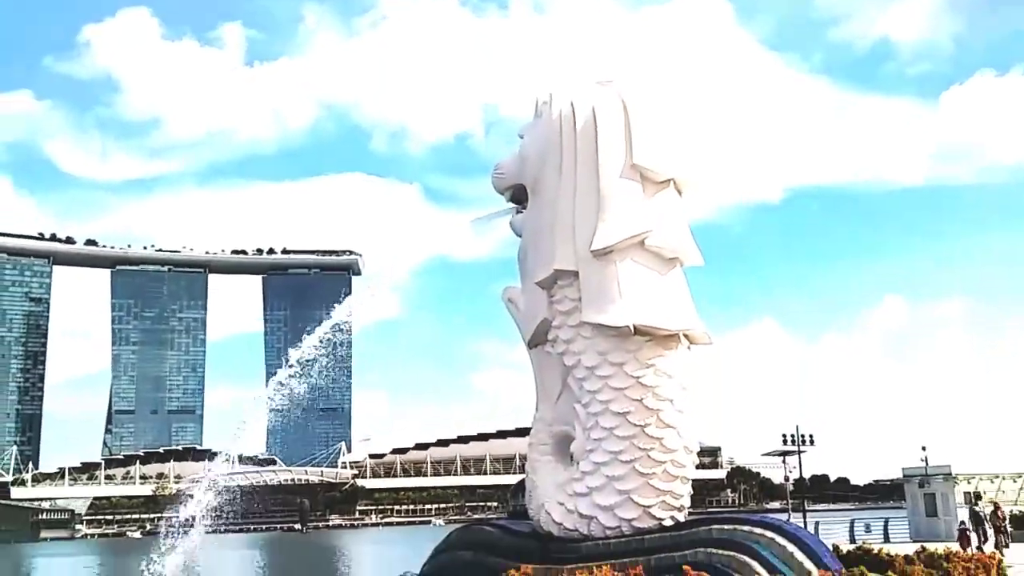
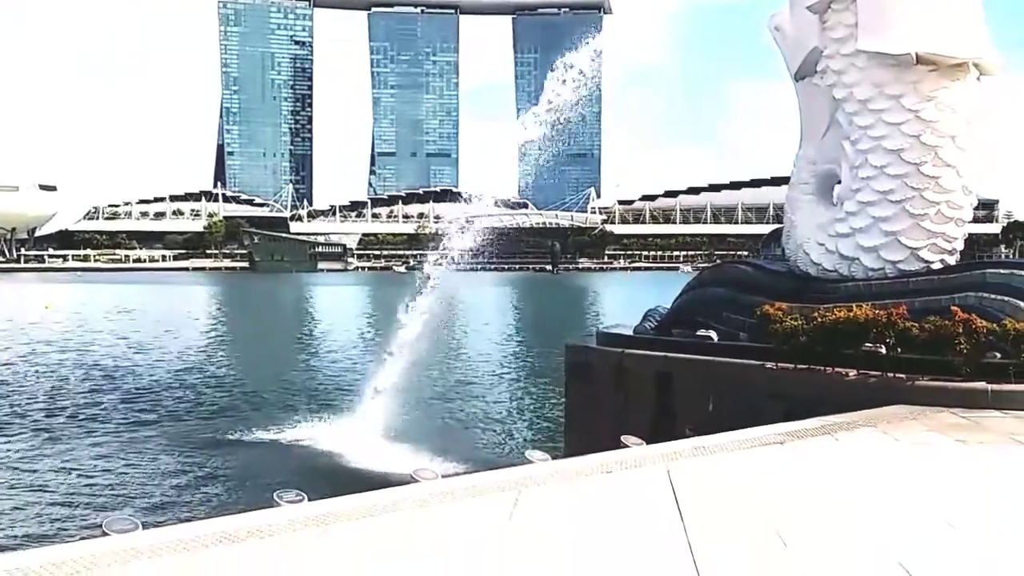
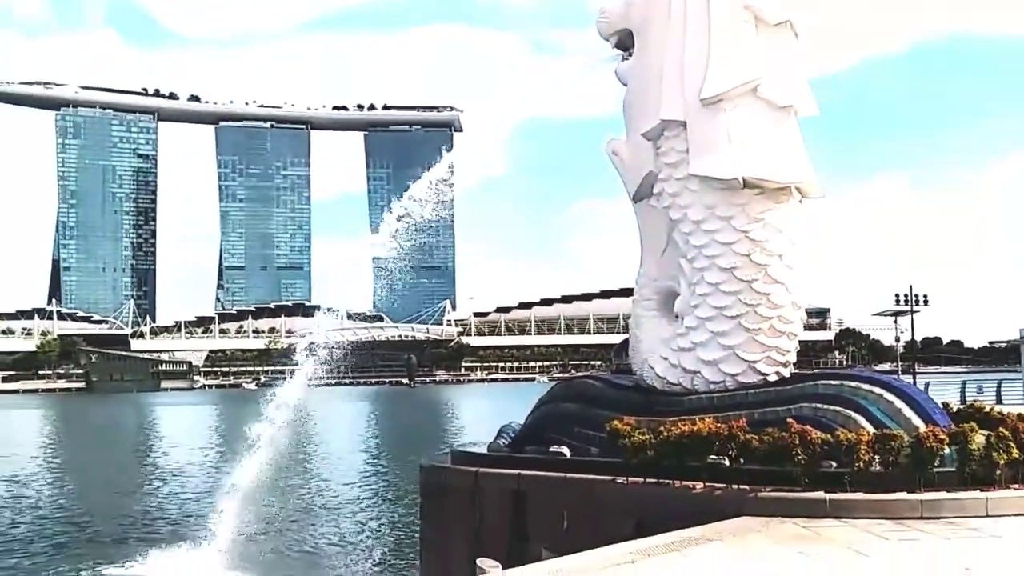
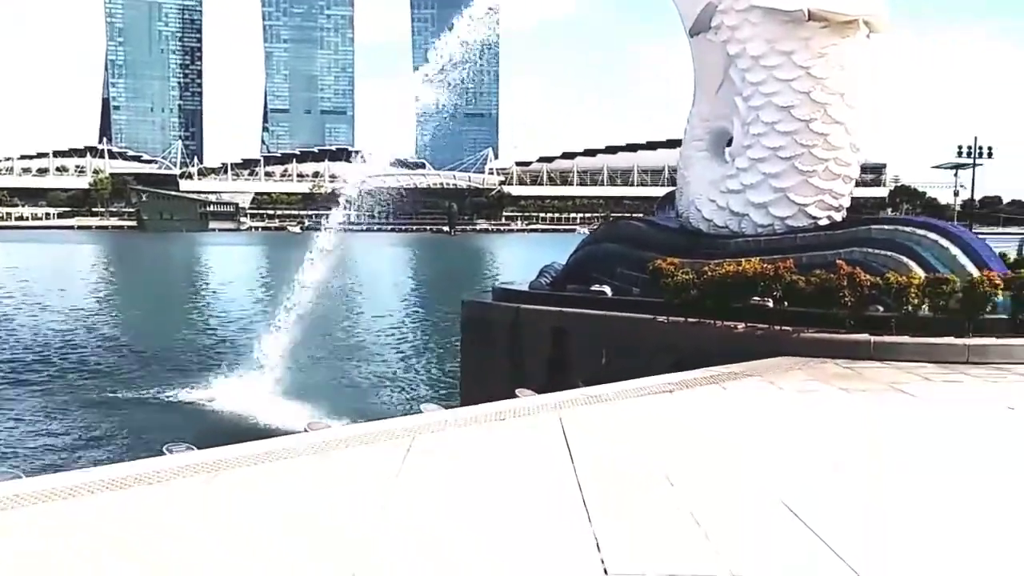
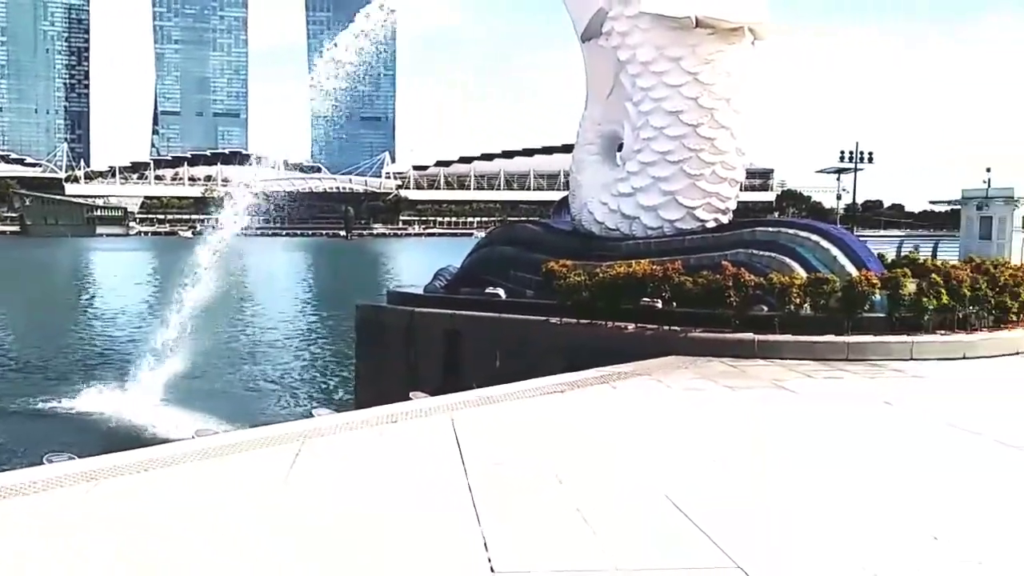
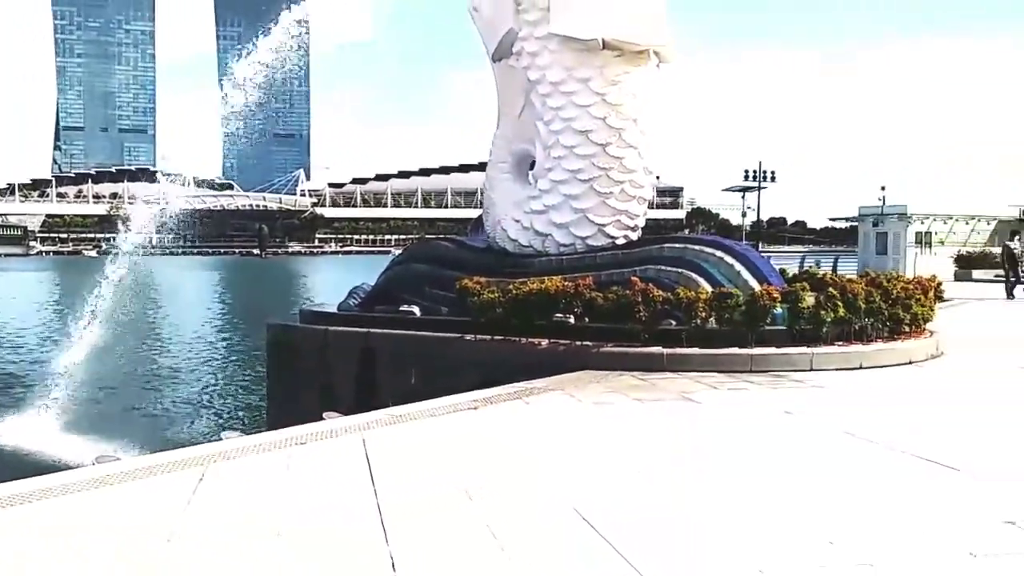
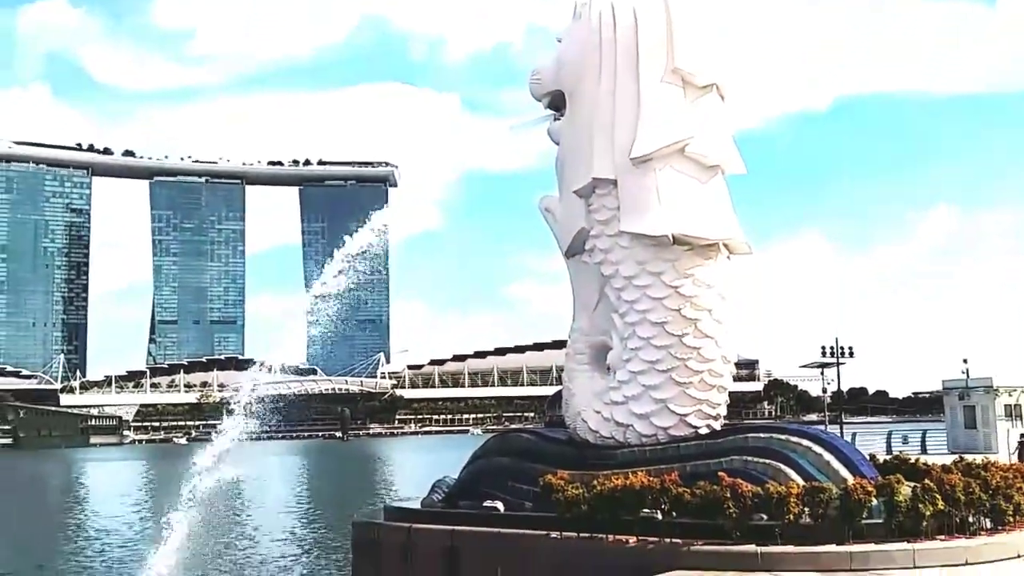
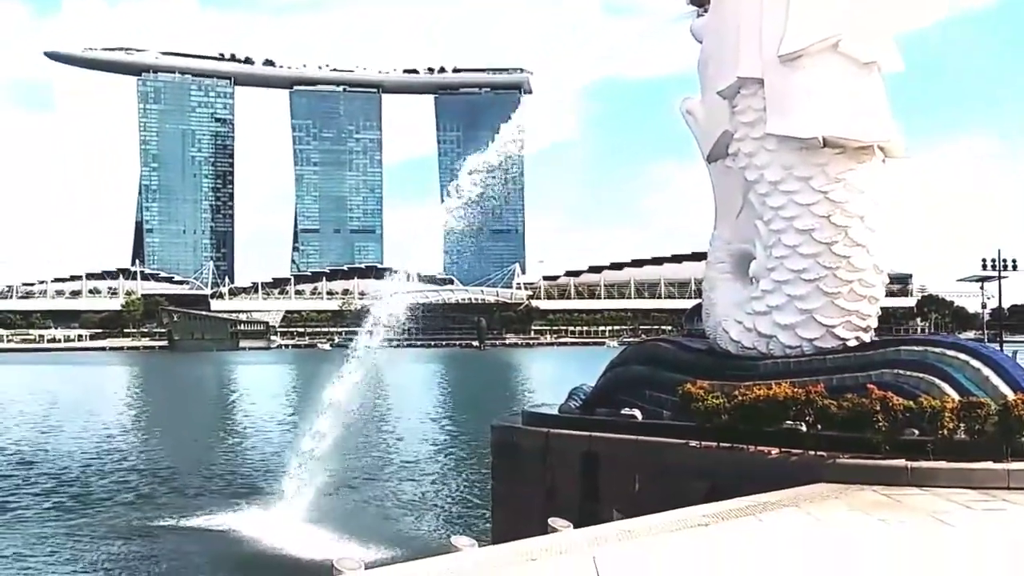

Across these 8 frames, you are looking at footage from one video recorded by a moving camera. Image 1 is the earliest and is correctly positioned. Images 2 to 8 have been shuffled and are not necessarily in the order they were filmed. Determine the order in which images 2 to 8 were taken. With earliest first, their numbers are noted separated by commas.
7, 3, 8, 2, 4, 5, 6
